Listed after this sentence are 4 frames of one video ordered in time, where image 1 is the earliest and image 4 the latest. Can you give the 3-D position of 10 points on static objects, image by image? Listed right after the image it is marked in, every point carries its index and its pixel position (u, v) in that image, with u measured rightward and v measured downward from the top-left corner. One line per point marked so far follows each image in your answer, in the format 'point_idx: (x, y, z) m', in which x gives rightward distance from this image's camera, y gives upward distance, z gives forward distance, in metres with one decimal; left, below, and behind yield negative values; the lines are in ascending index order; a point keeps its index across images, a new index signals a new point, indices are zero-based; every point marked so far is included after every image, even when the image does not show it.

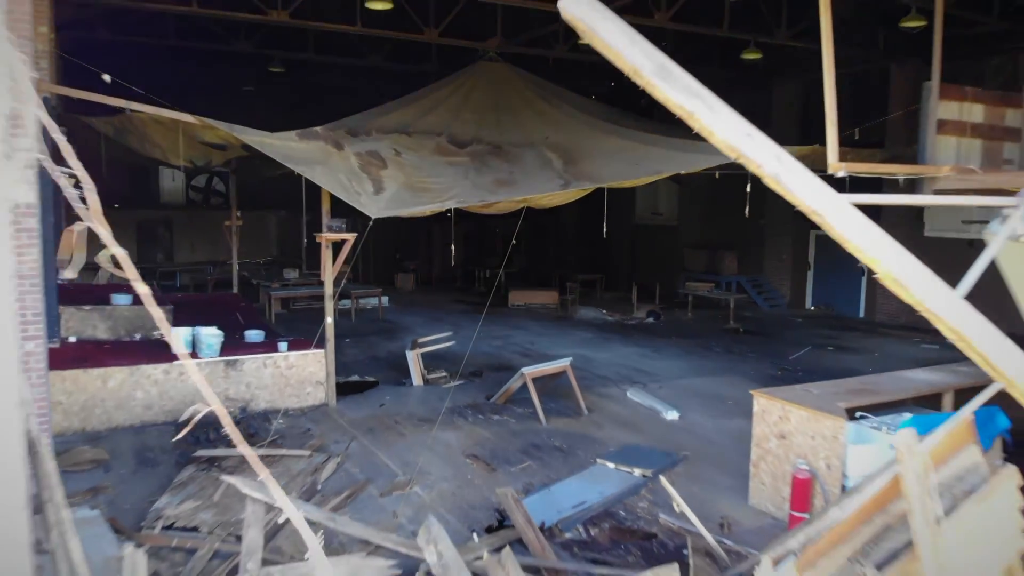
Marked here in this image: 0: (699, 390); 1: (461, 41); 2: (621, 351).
0: (+2.6, -1.4, +7.5) m
1: (-1.0, +4.8, +10.6) m
2: (+1.9, -1.1, +9.6) m
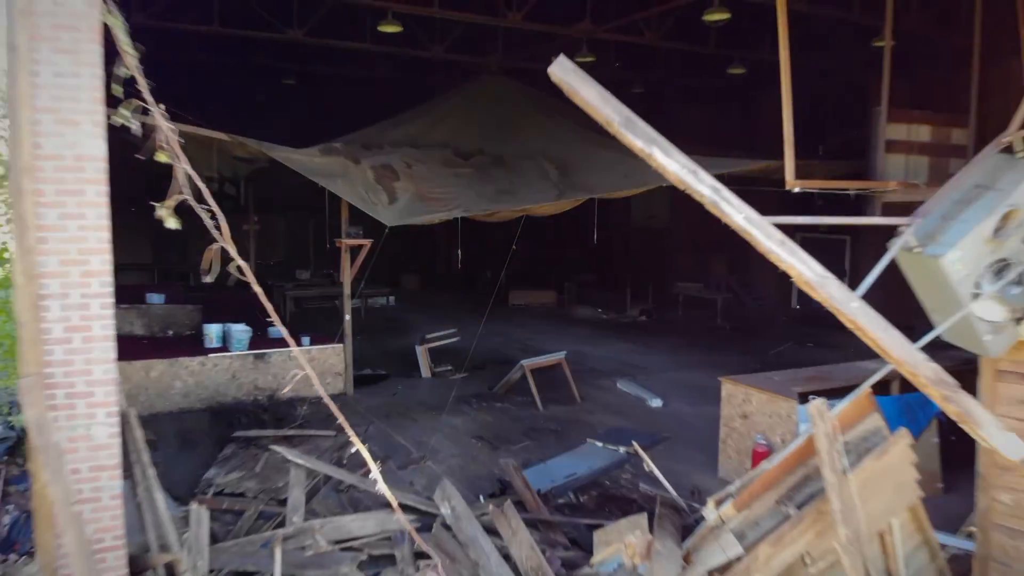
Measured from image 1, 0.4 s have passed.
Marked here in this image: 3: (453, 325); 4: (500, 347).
0: (+2.6, -1.4, +8.2) m
1: (-1.0, +4.8, +11.3) m
2: (+1.9, -1.1, +10.3) m
3: (-1.3, -0.8, +11.8) m
4: (-0.2, -1.1, +10.0) m
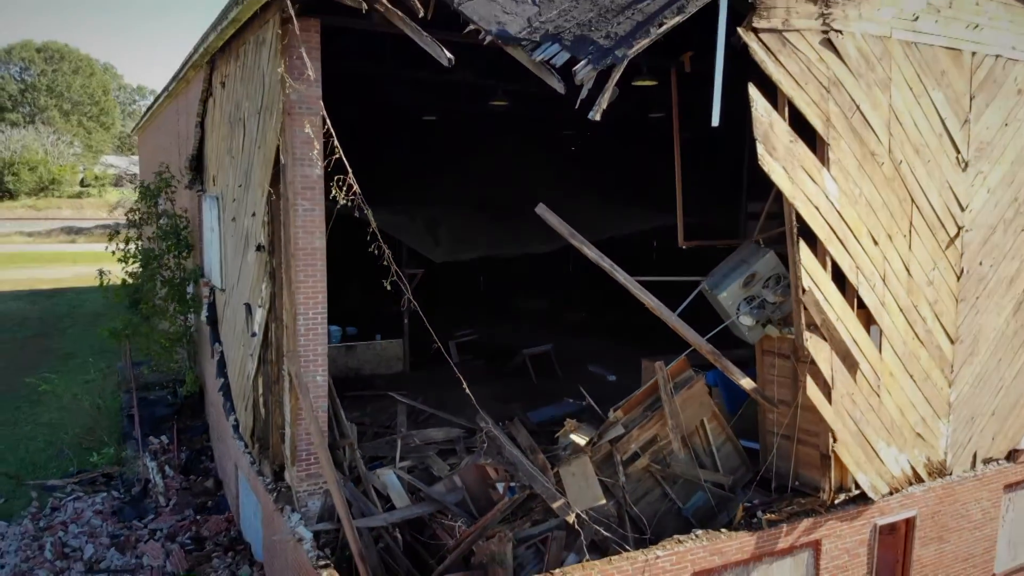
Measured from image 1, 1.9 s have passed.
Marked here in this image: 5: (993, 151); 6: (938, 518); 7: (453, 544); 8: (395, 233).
0: (+2.7, -1.7, +12.0) m
1: (-0.9, +4.5, +15.1) m
2: (+2.0, -1.4, +14.1) m
3: (-1.2, -1.1, +15.5) m
4: (-0.1, -1.4, +13.8) m
5: (+7.7, +2.2, +8.7) m
6: (+6.8, -3.7, +8.6) m
7: (-0.7, -3.3, +7.1) m
8: (-2.4, +1.1, +10.9) m
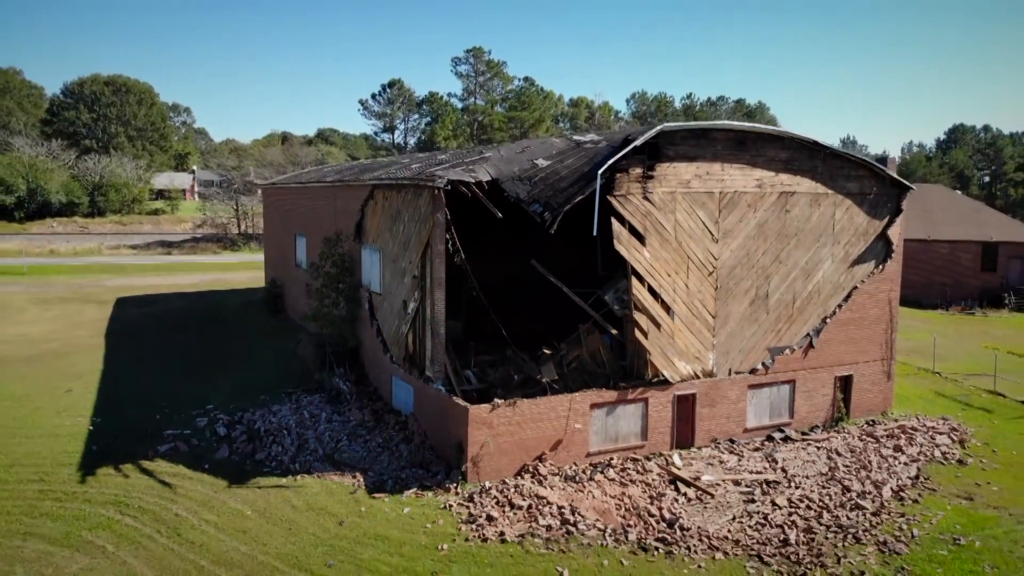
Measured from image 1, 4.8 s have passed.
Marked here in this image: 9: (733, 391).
0: (+3.0, -1.9, +22.9) m
1: (-0.6, +4.3, +26.0) m
2: (+2.4, -1.6, +25.0) m
3: (-0.9, -1.3, +26.5) m
4: (+0.2, -1.6, +24.7) m
5: (+8.0, +2.0, +19.6) m
6: (+7.1, -3.9, +19.5) m
7: (-0.4, -3.5, +18.0) m
8: (-2.1, +0.9, +21.8) m
9: (+8.1, -3.8, +20.0) m
